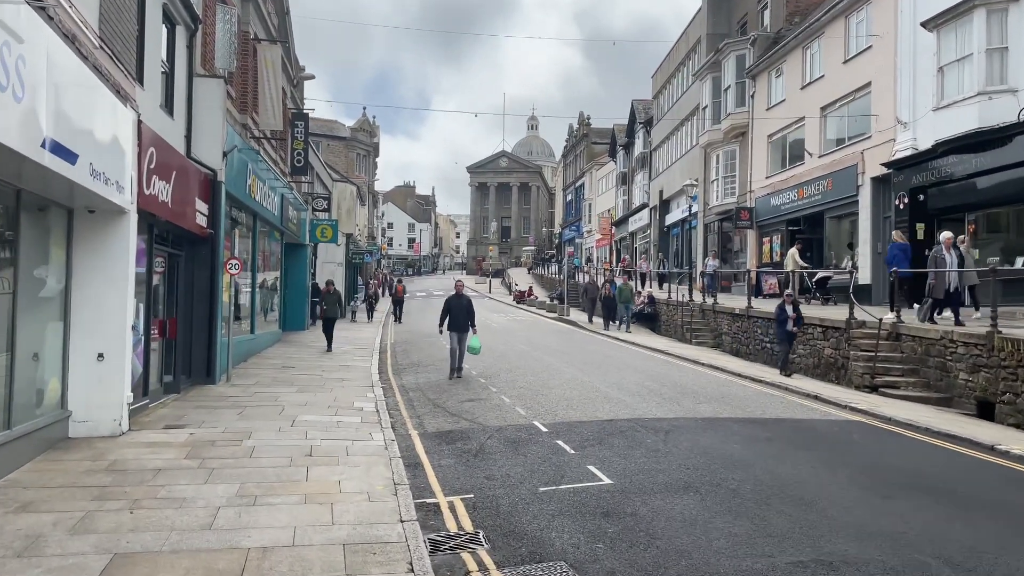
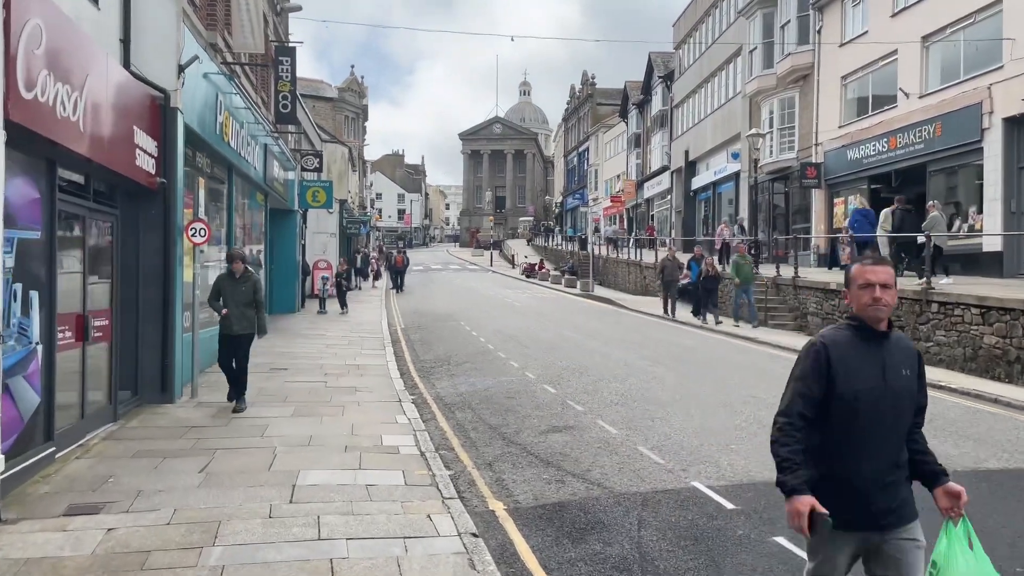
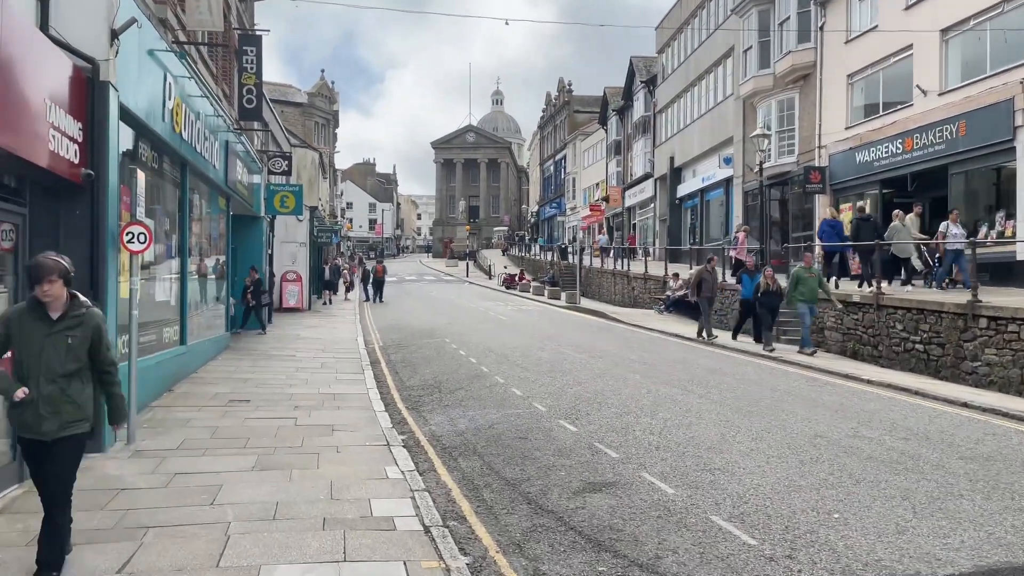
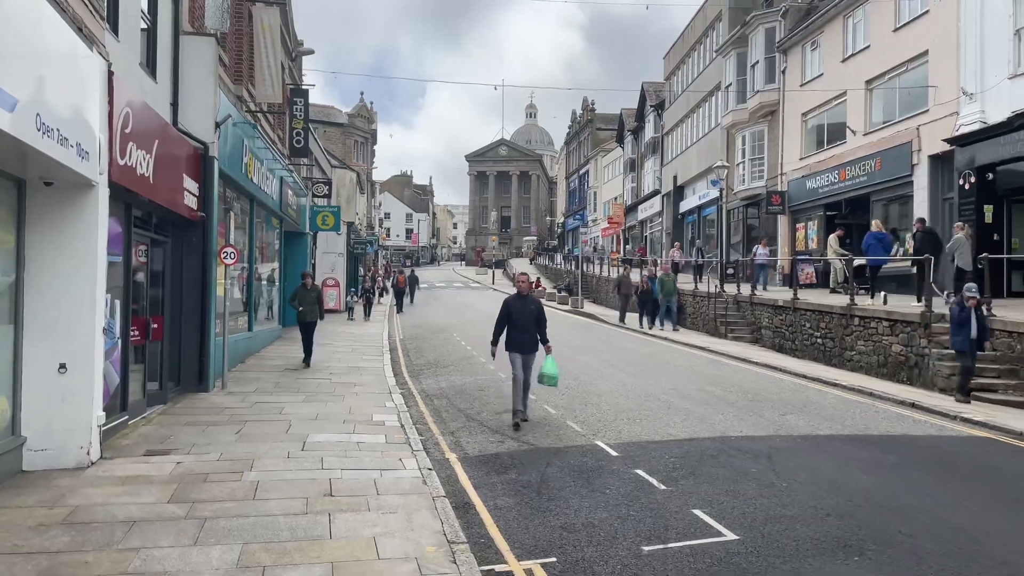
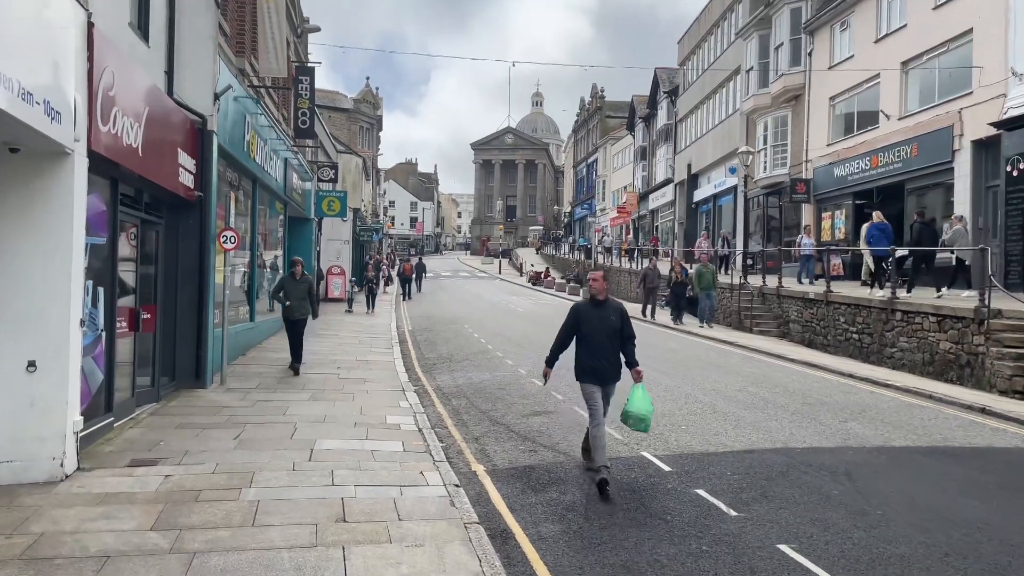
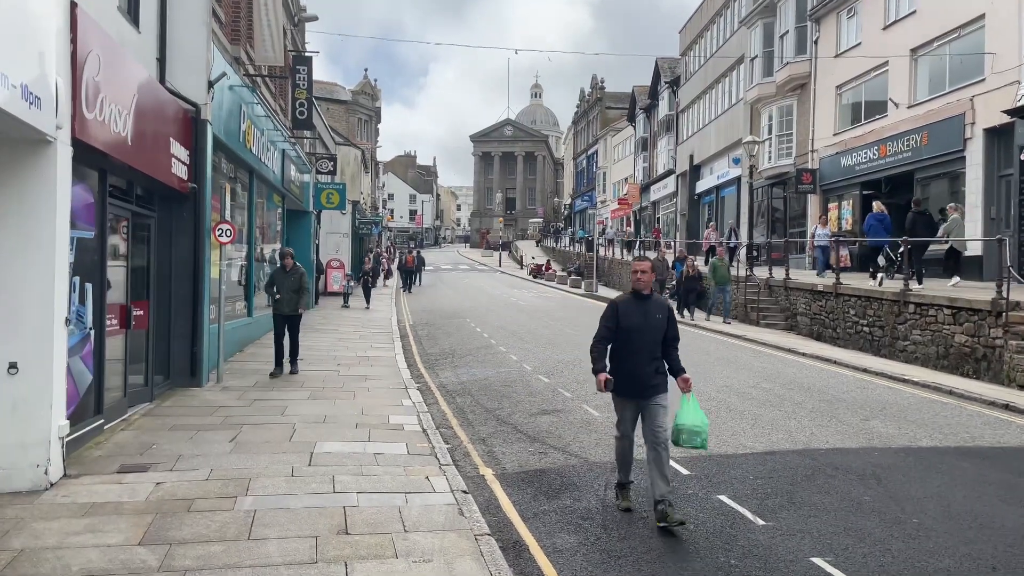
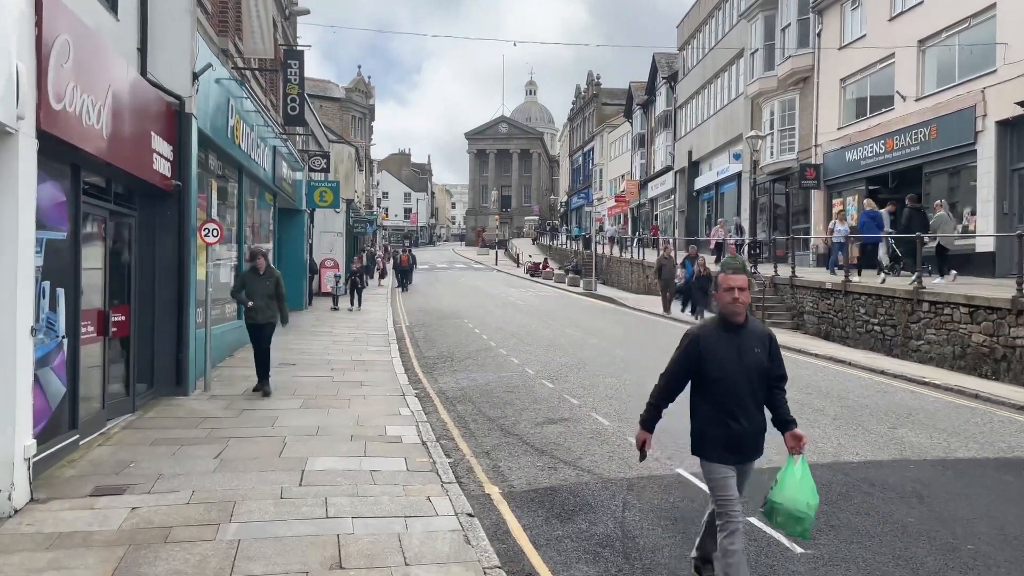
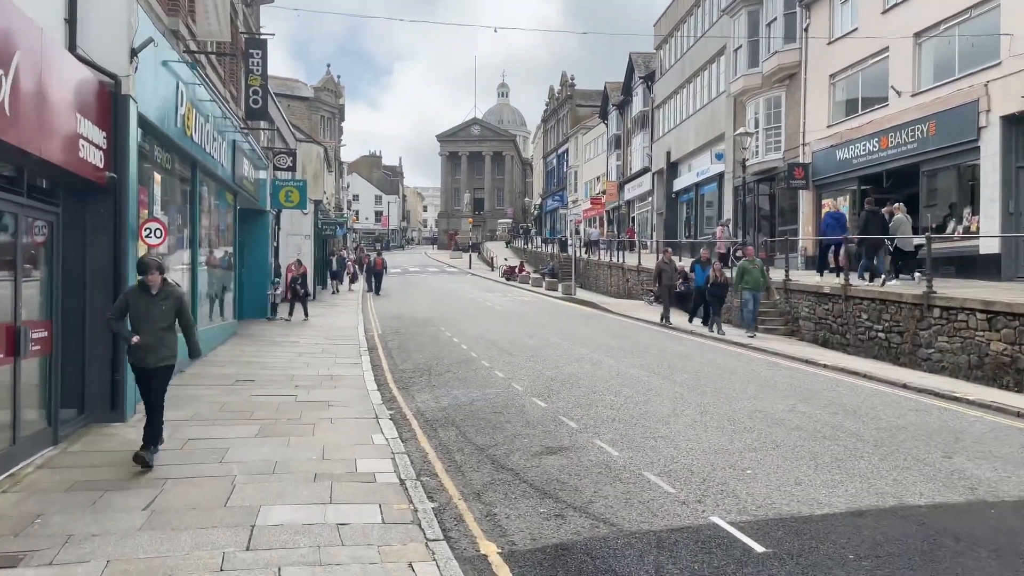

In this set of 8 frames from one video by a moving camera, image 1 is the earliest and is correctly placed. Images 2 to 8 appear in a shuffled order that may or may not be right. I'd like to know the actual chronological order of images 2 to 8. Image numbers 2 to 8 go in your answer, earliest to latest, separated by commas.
4, 5, 6, 7, 2, 8, 3
